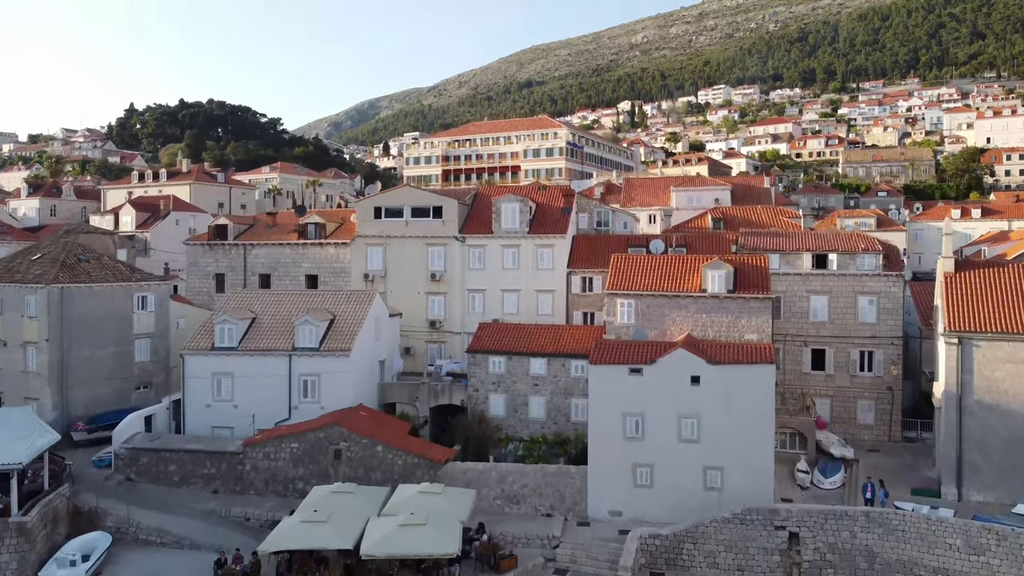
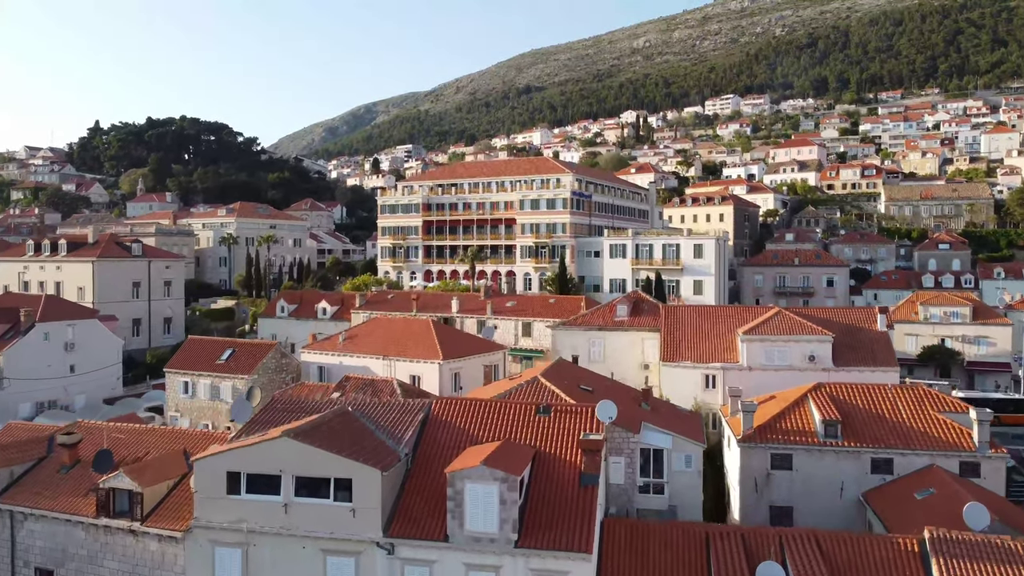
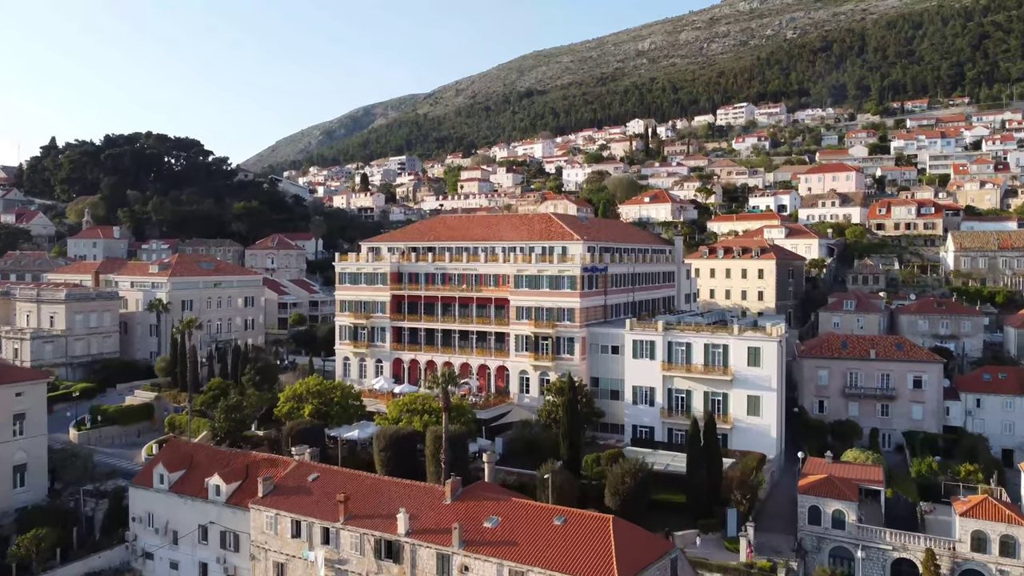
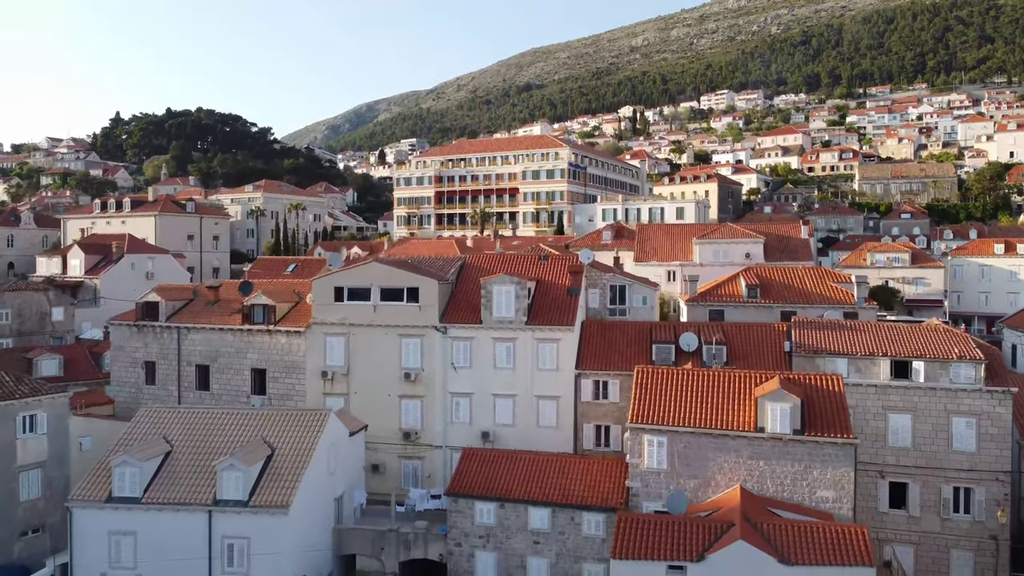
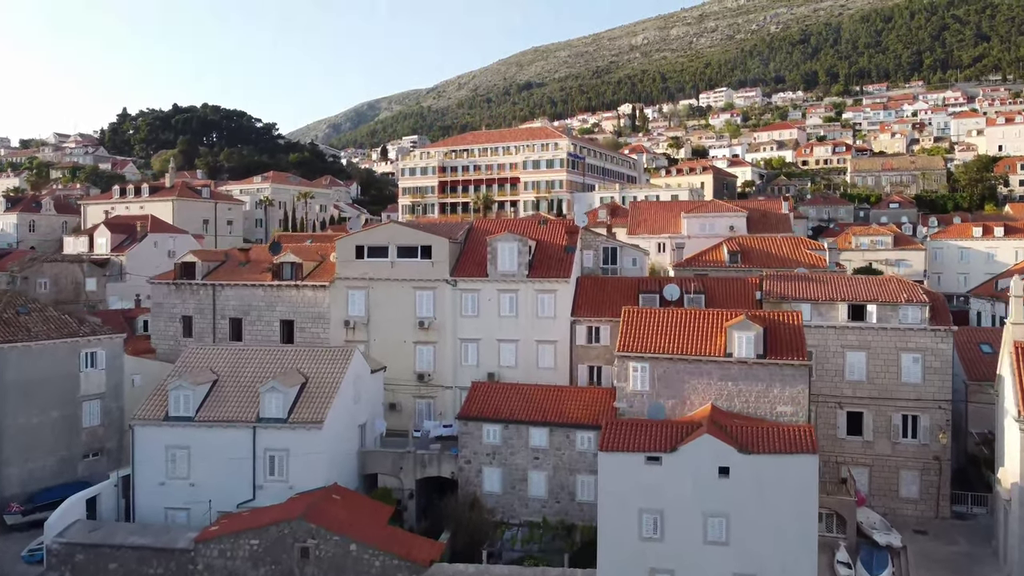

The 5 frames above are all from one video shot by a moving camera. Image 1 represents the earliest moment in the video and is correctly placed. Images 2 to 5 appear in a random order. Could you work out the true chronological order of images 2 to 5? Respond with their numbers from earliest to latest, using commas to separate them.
5, 4, 2, 3
